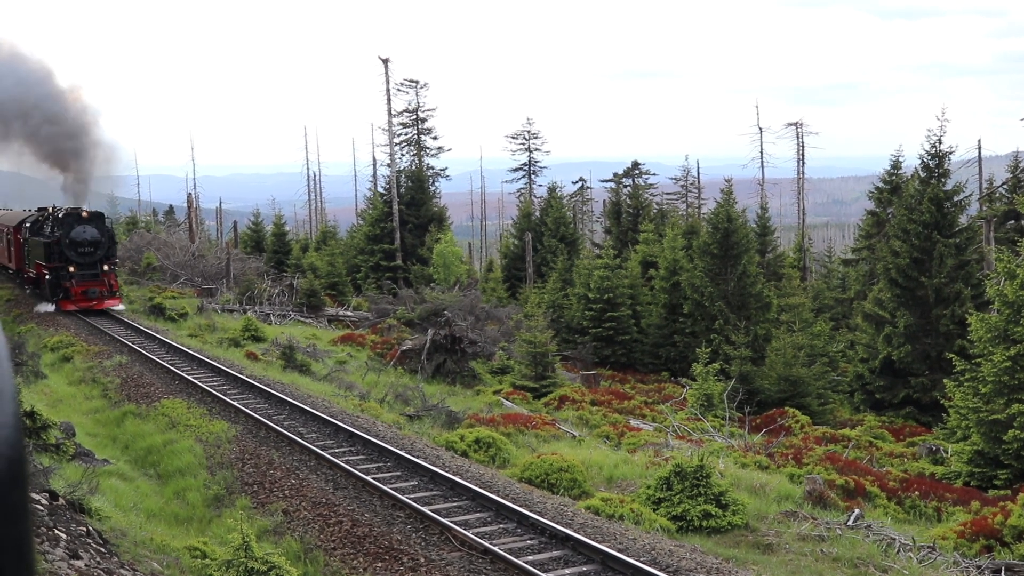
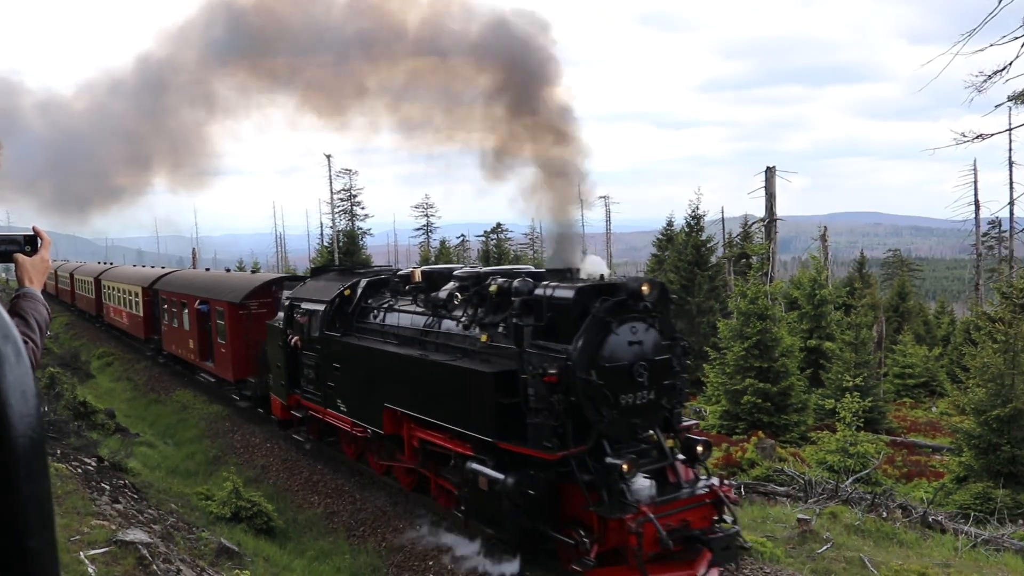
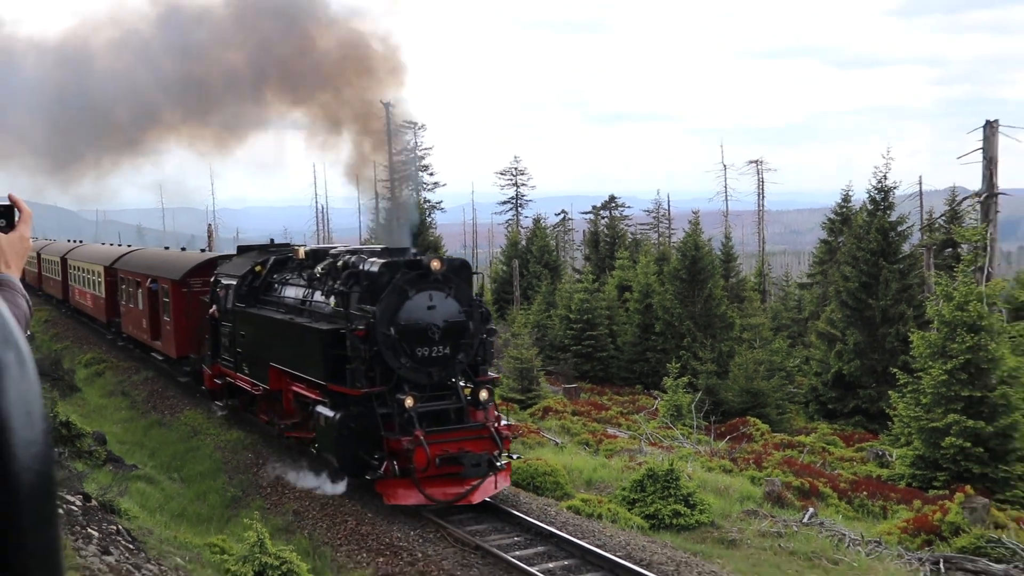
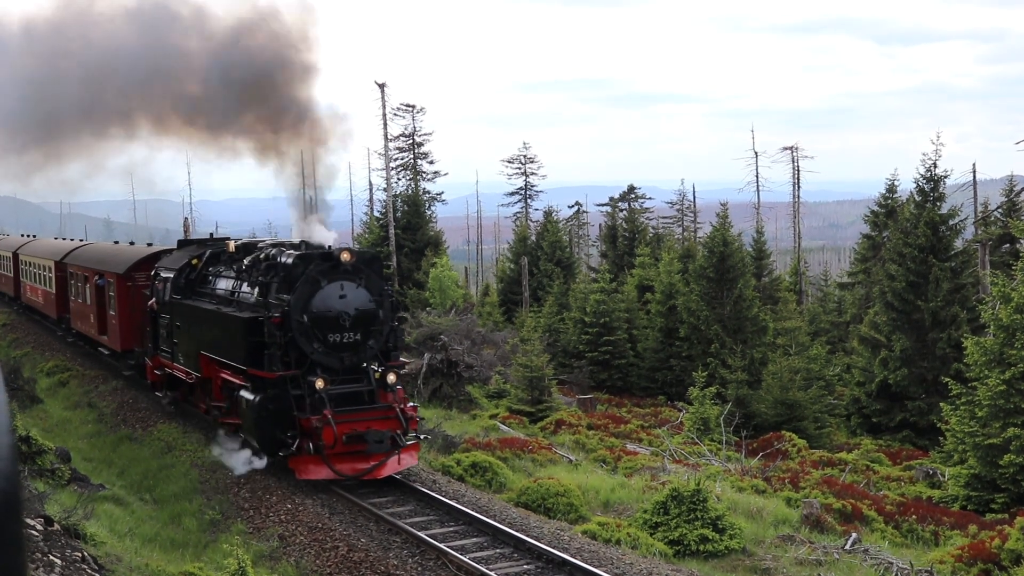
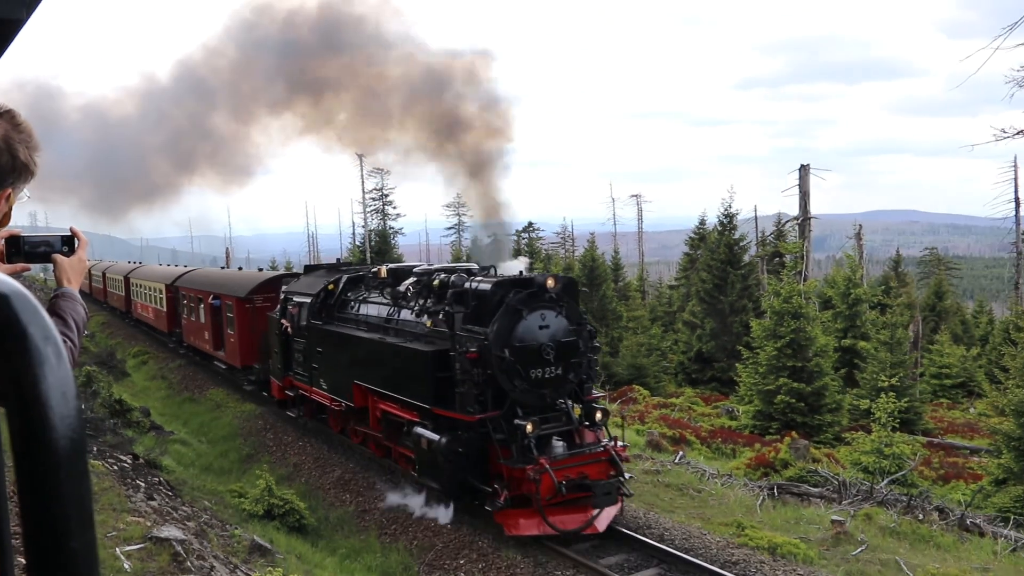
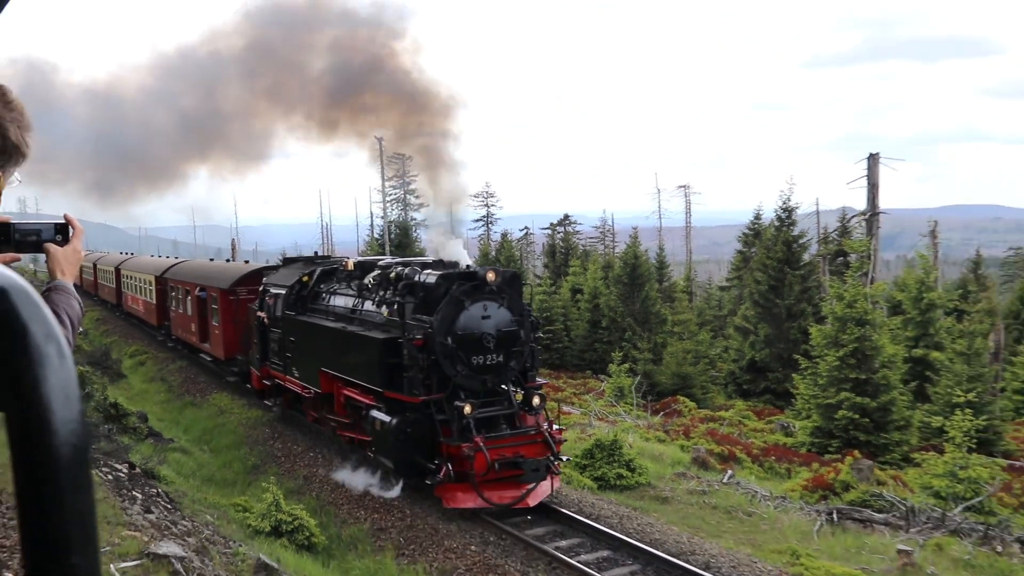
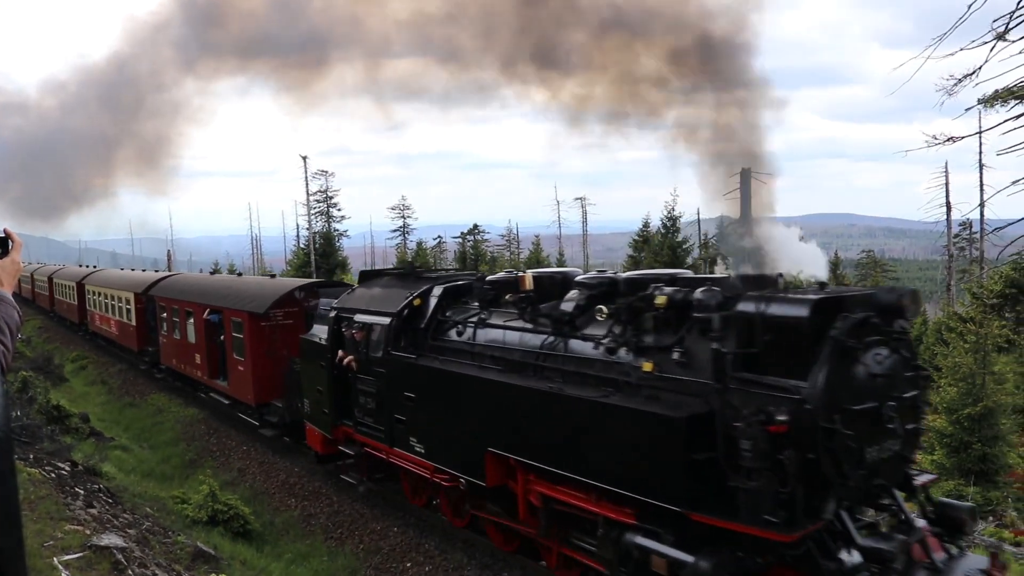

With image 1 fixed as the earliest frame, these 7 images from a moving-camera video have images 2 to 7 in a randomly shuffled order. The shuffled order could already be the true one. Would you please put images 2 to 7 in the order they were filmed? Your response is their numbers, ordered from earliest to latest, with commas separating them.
4, 3, 6, 5, 2, 7
